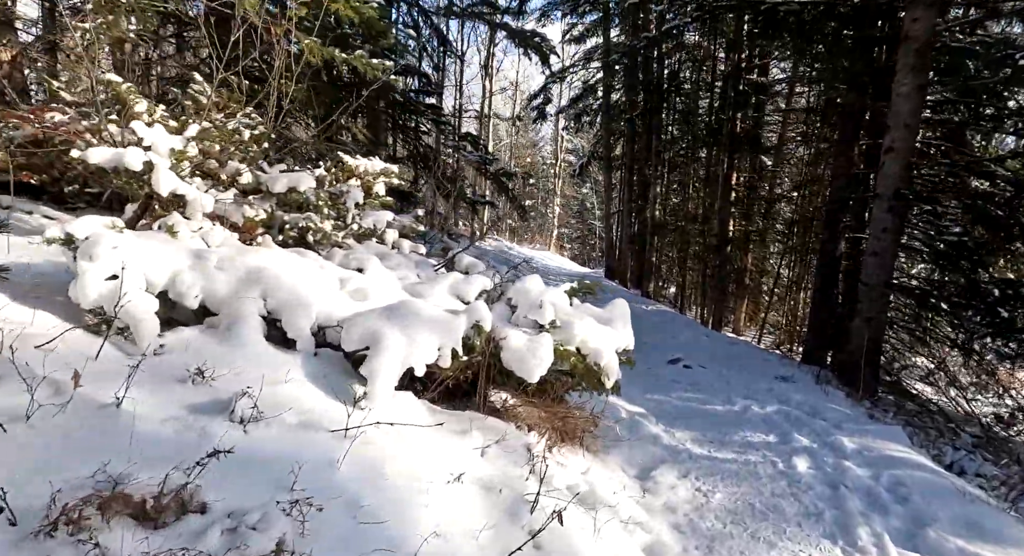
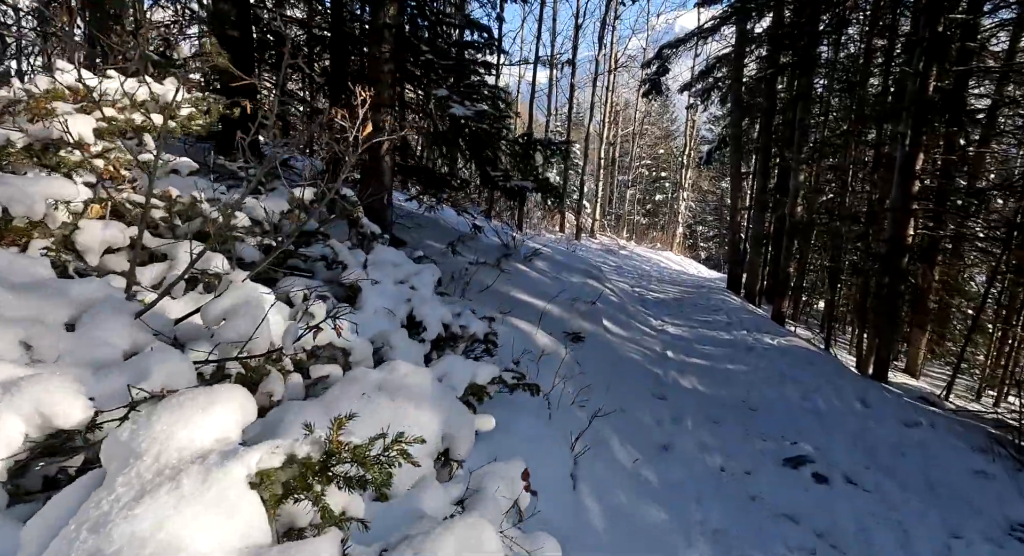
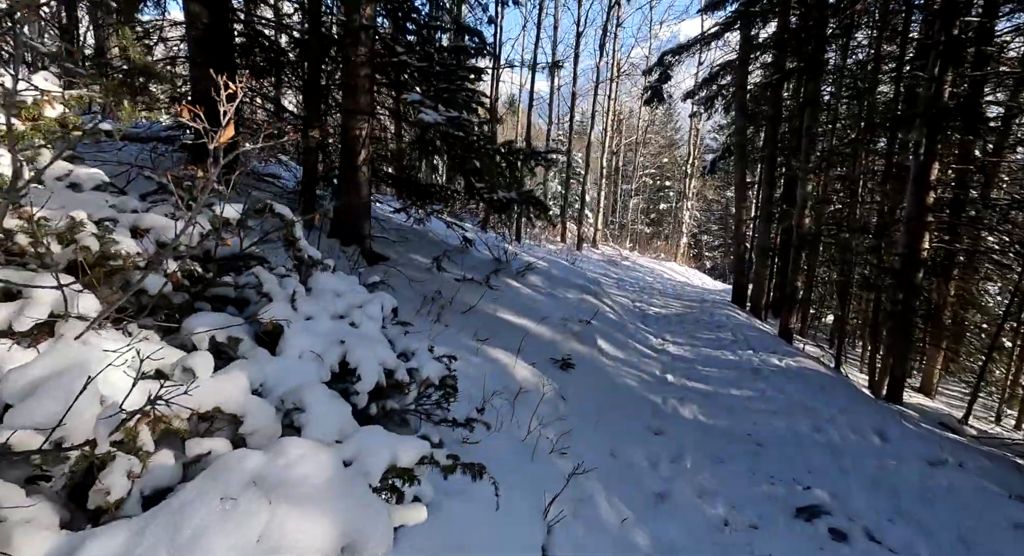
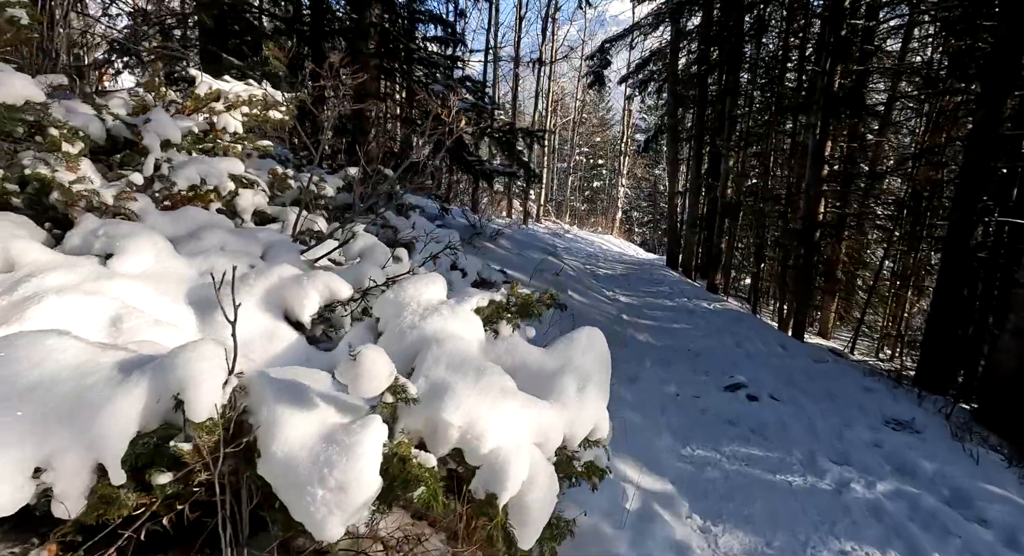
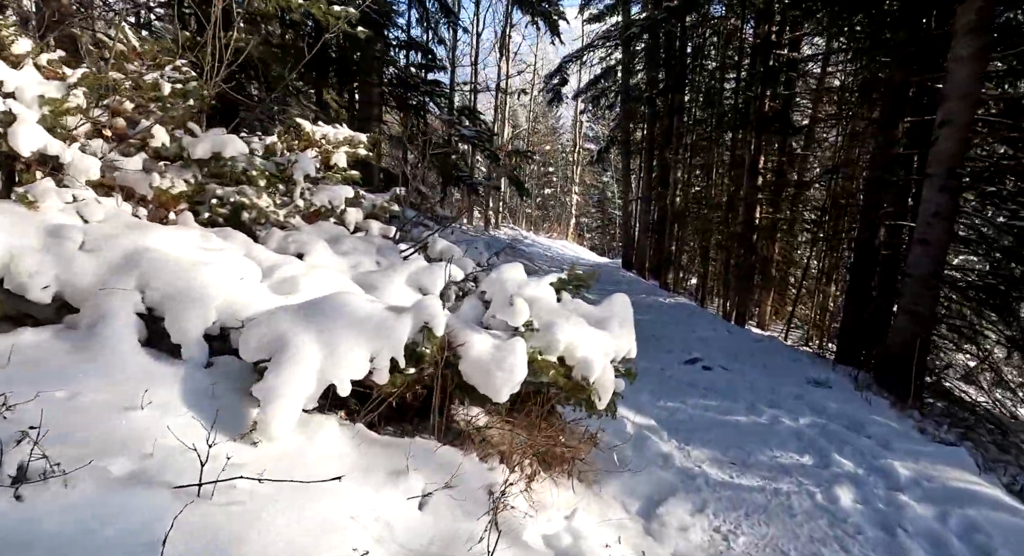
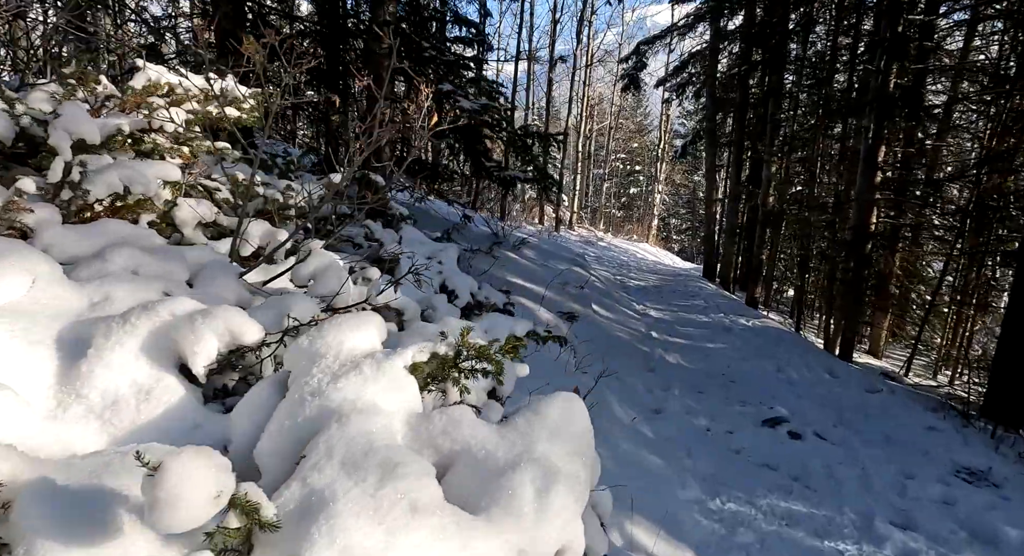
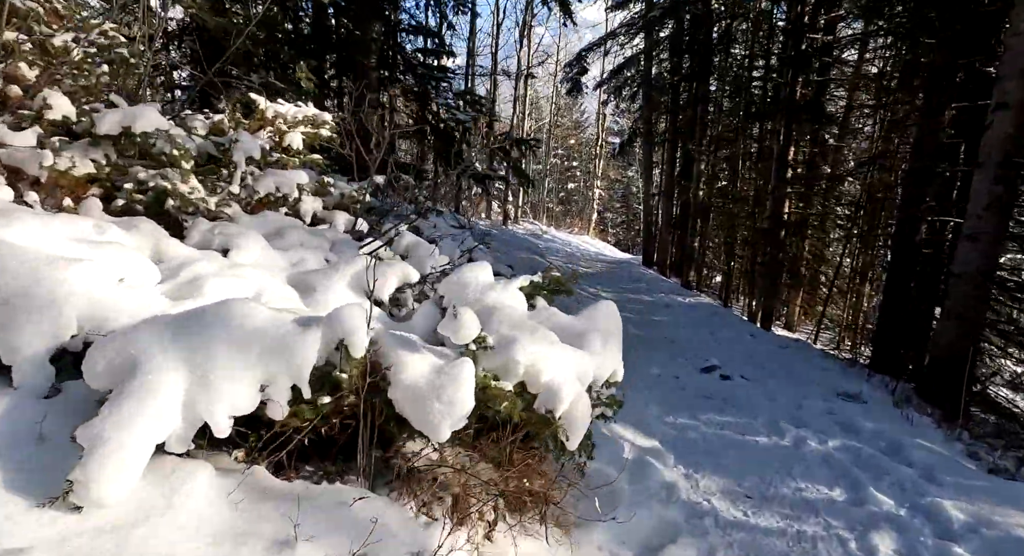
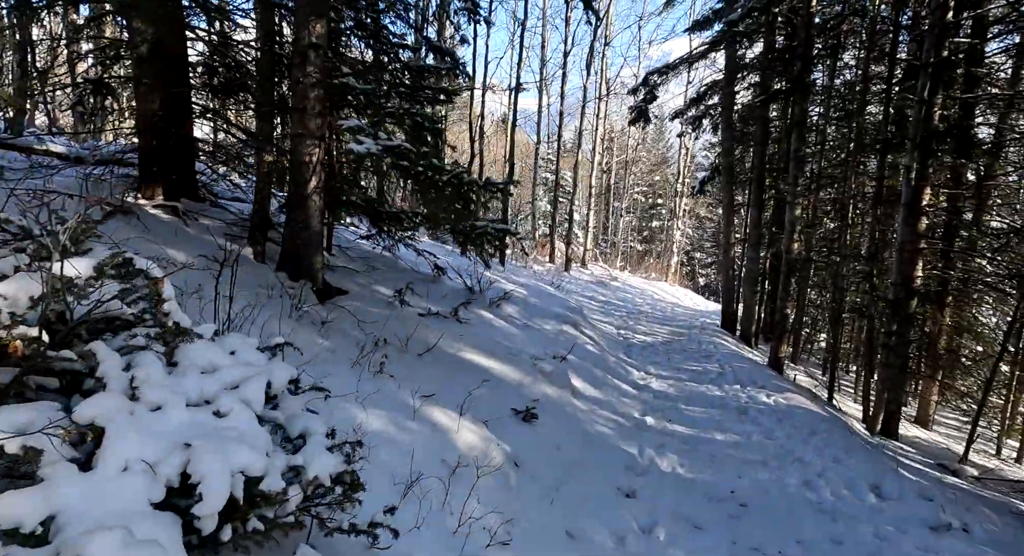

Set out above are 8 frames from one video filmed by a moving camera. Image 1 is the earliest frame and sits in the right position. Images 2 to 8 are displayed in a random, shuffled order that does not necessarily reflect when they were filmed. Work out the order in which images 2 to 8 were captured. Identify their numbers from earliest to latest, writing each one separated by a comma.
5, 7, 4, 6, 2, 3, 8
